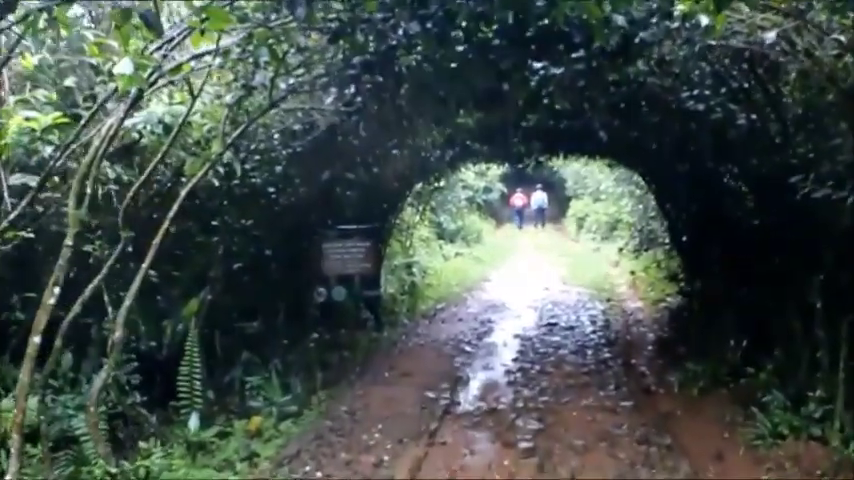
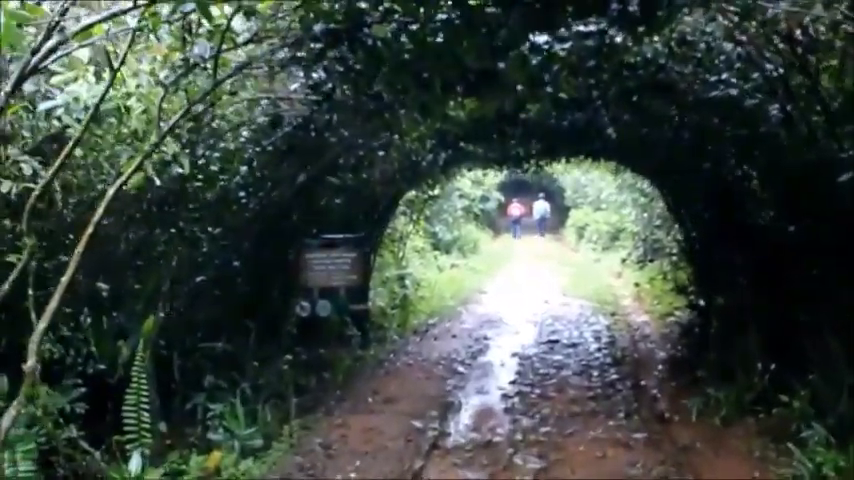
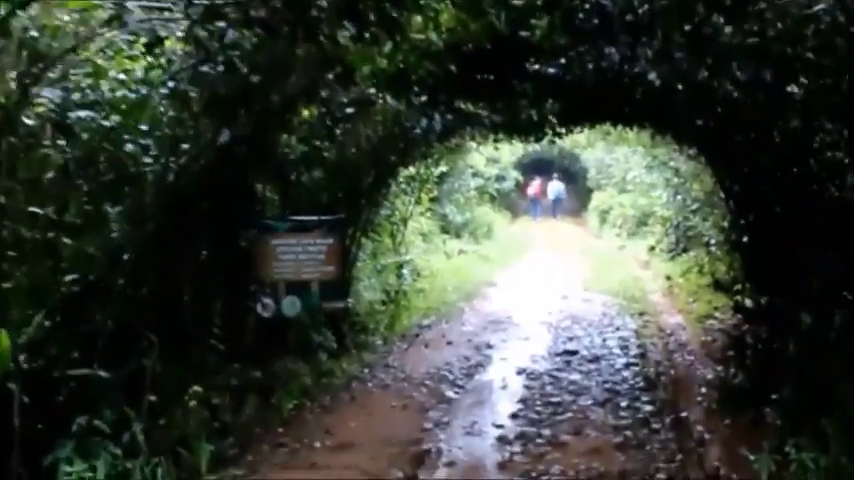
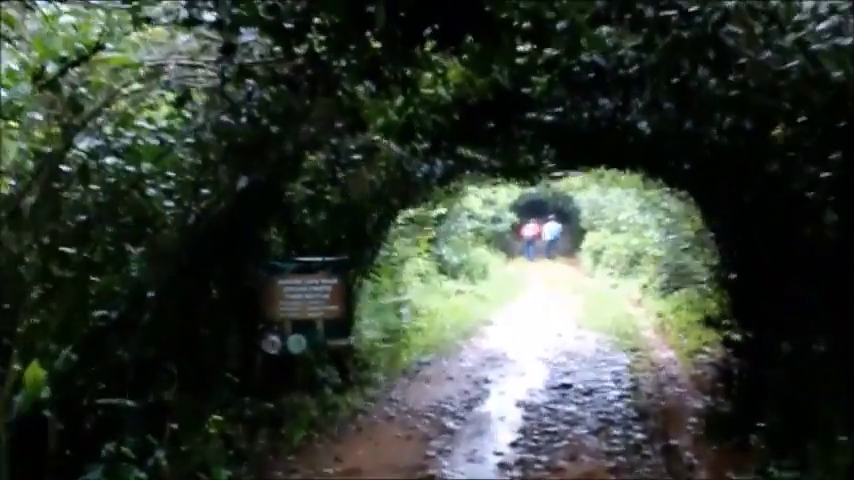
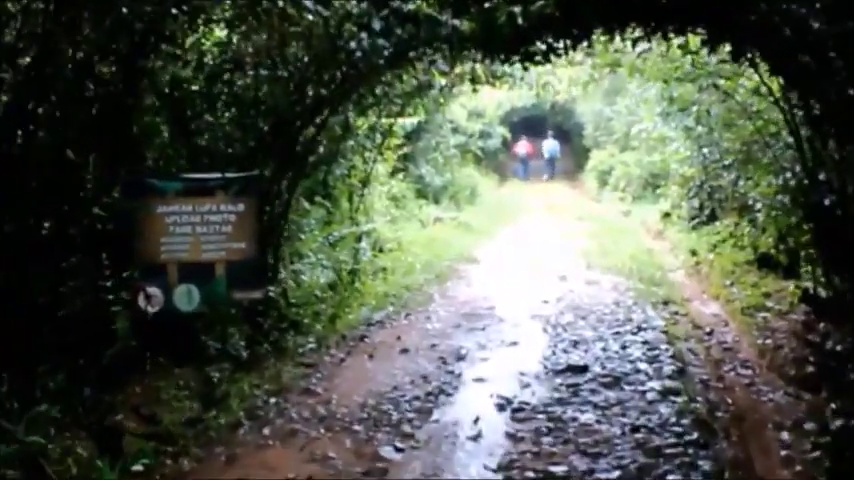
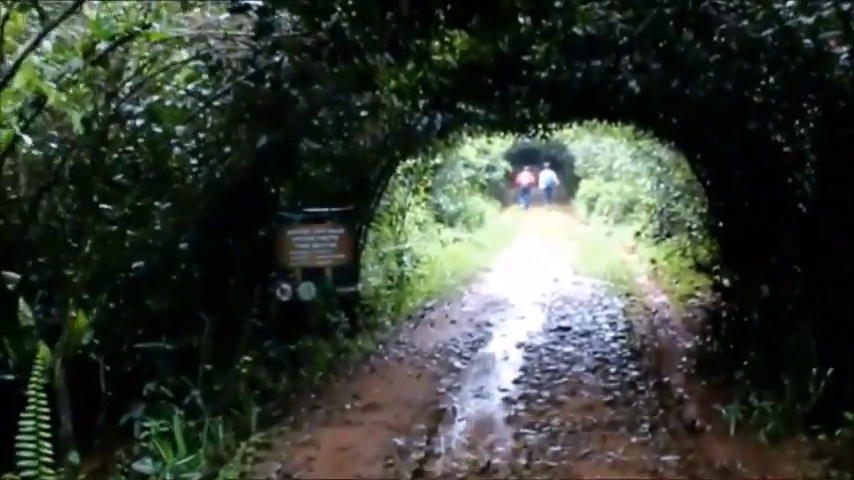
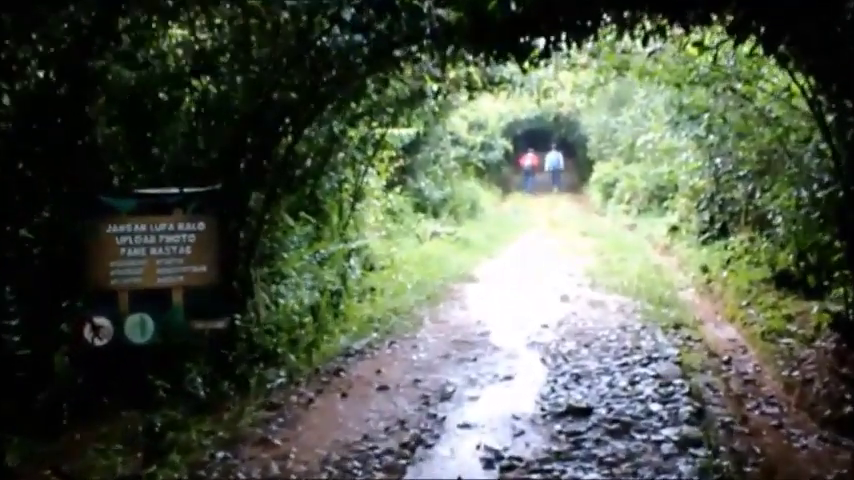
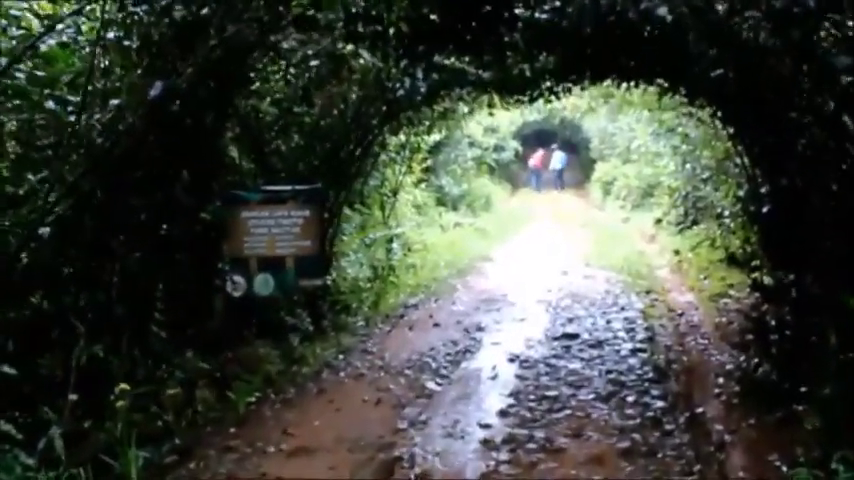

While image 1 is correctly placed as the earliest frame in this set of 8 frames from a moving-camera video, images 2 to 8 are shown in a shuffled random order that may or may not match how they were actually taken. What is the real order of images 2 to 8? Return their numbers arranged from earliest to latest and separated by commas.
2, 6, 4, 3, 8, 5, 7
